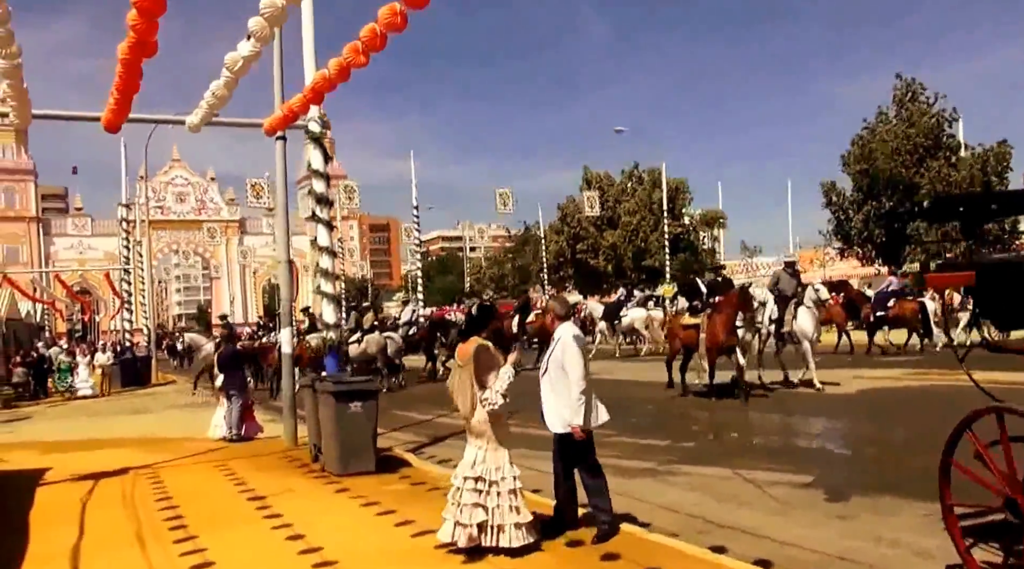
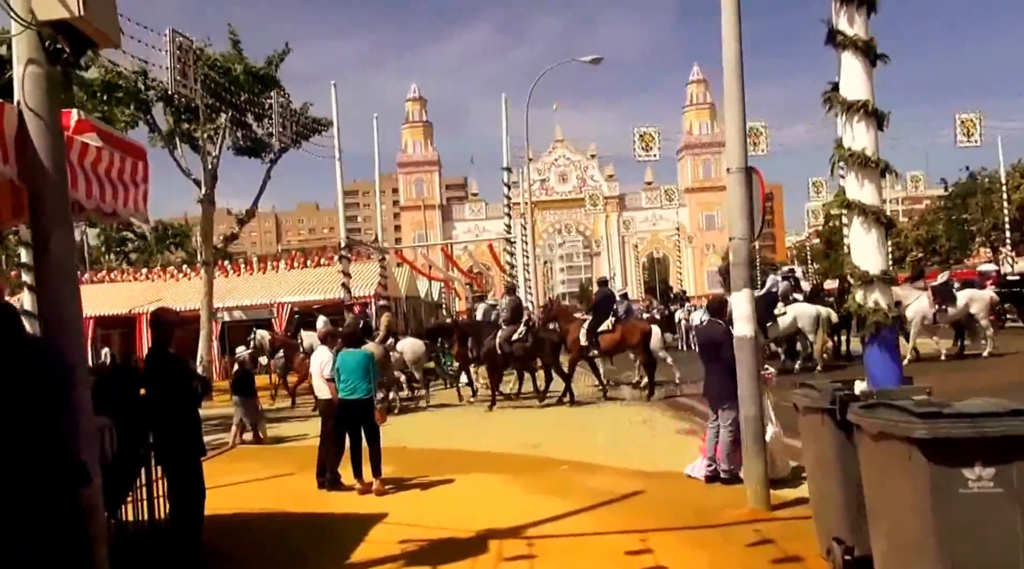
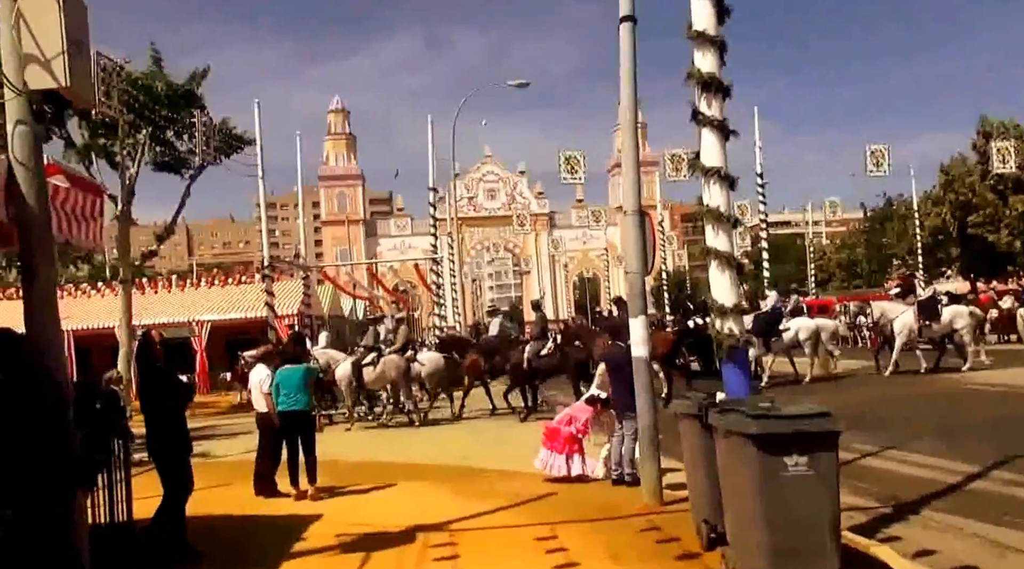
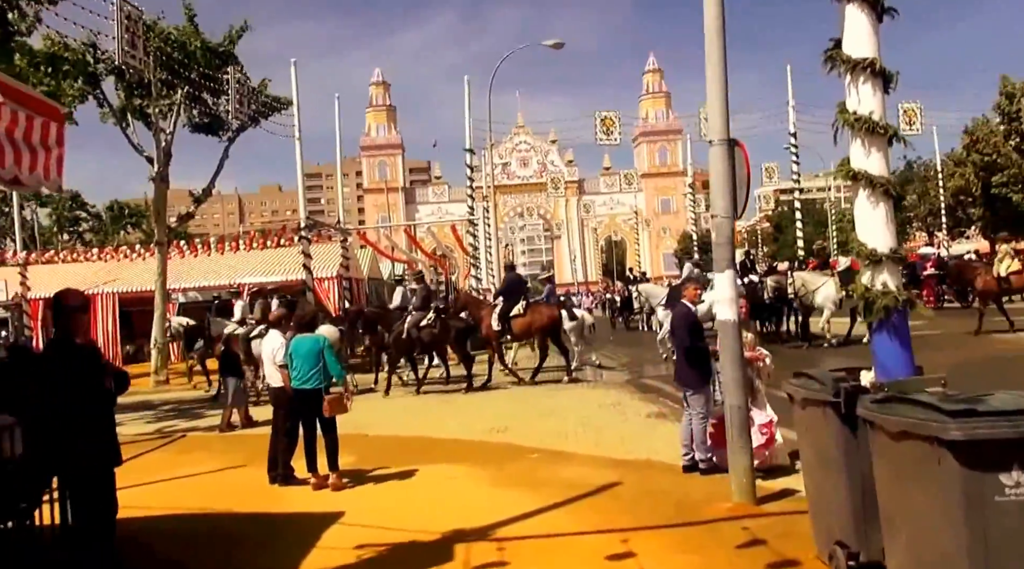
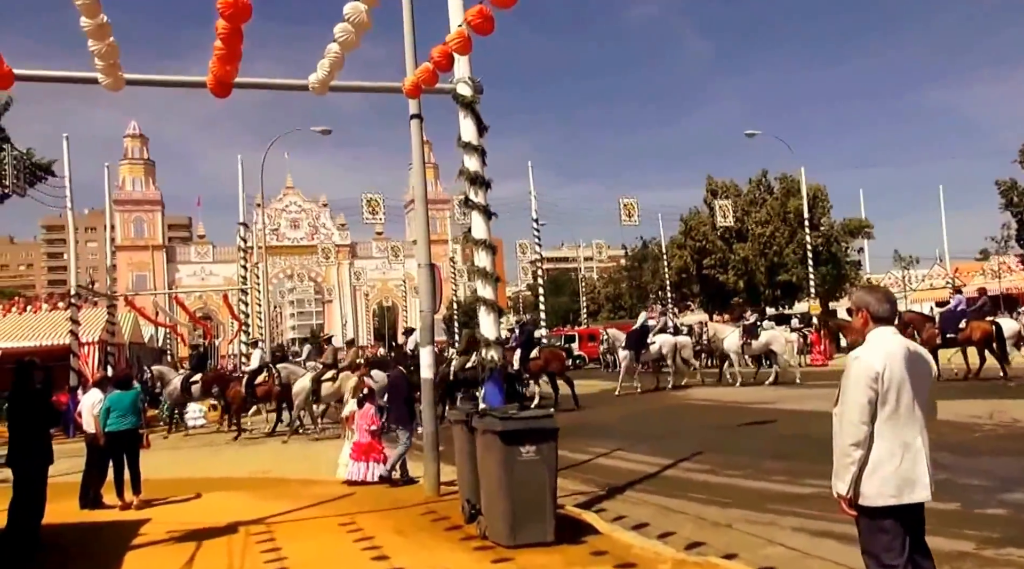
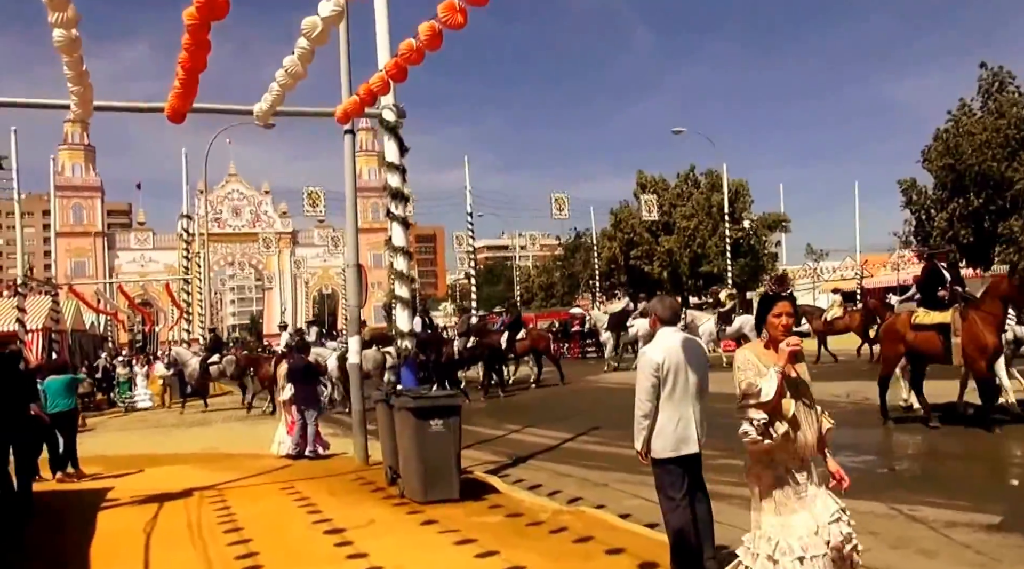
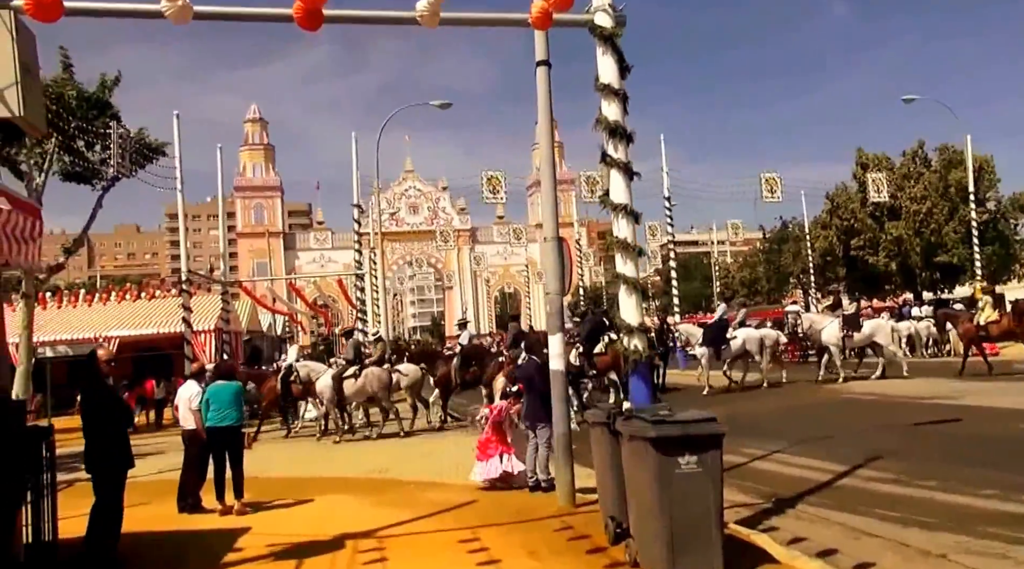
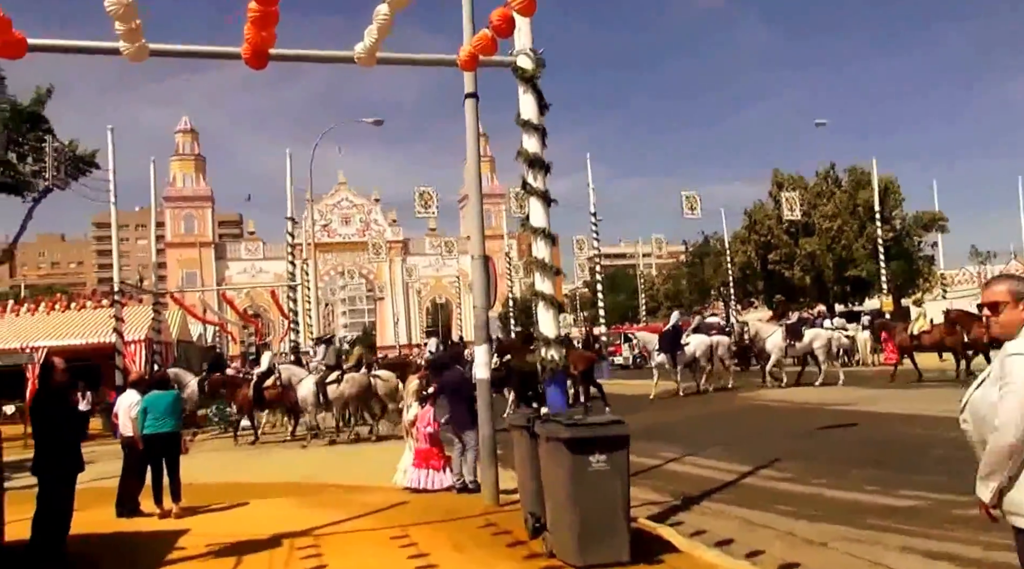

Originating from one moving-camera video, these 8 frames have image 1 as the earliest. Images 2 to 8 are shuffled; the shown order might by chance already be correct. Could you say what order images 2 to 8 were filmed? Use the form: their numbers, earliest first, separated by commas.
6, 5, 8, 7, 3, 2, 4
